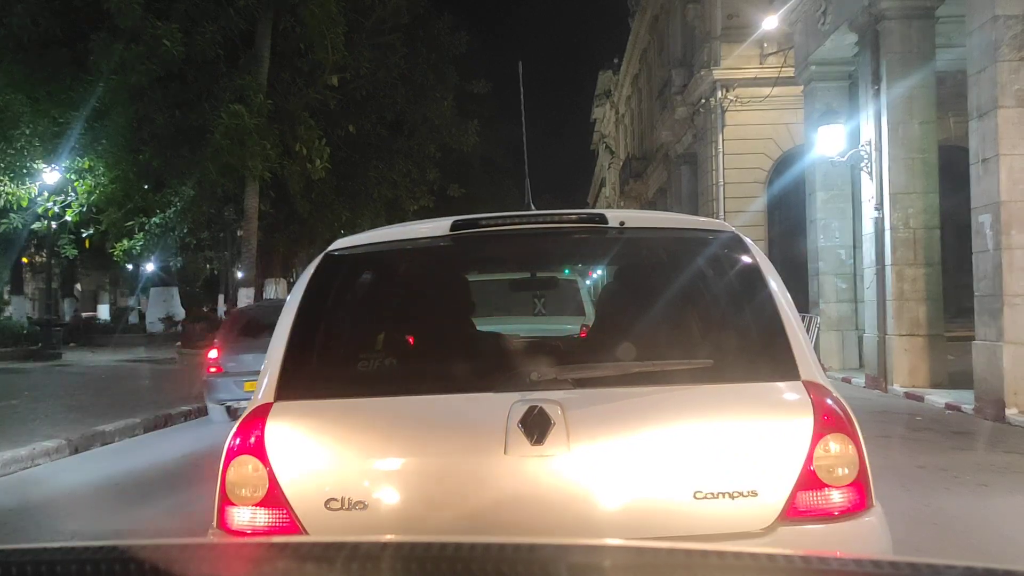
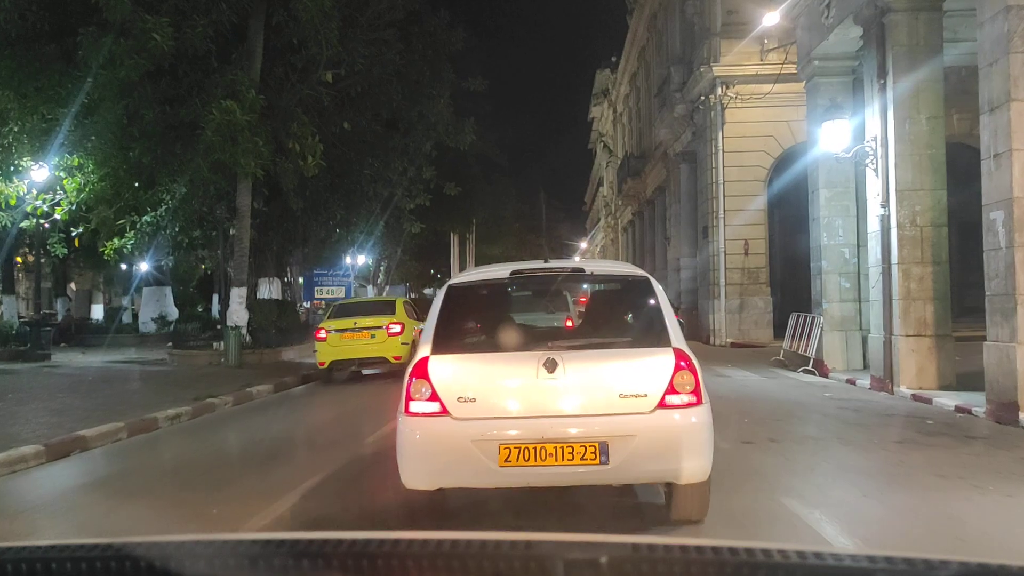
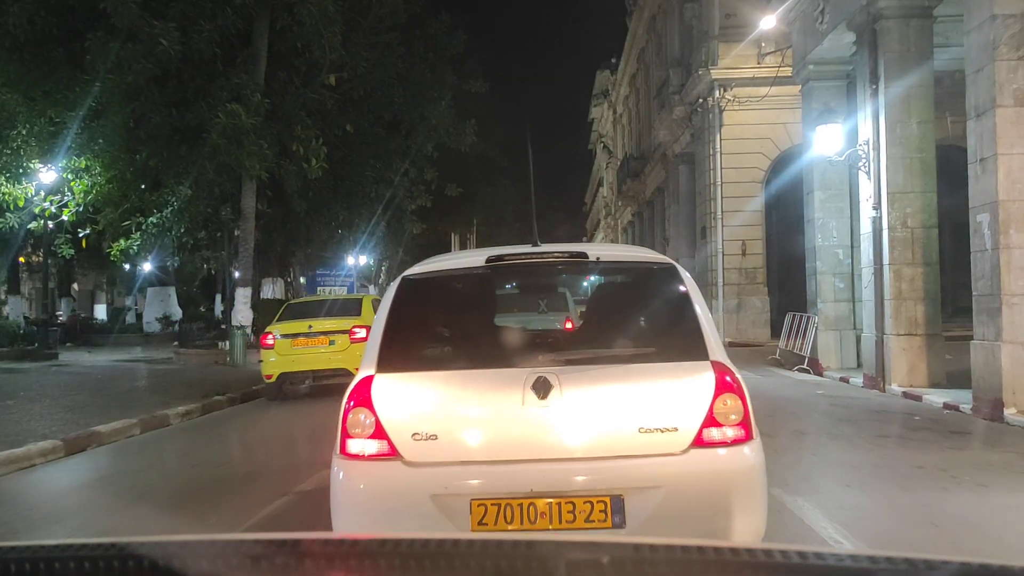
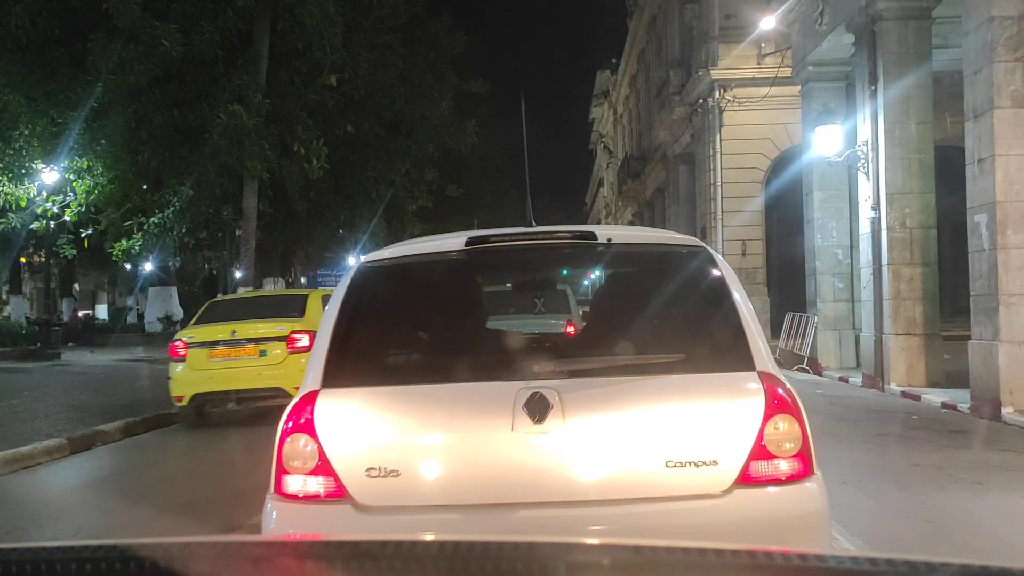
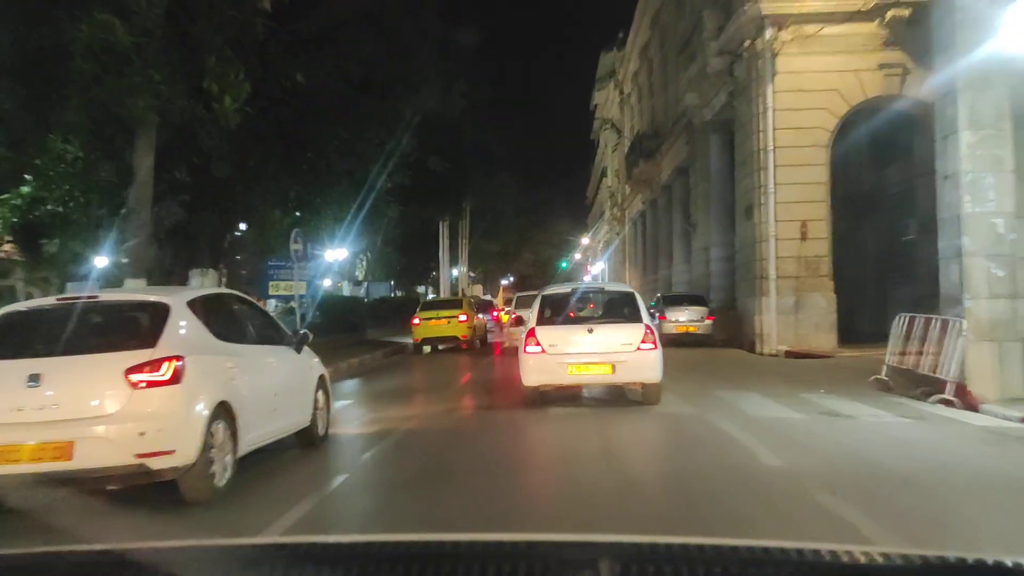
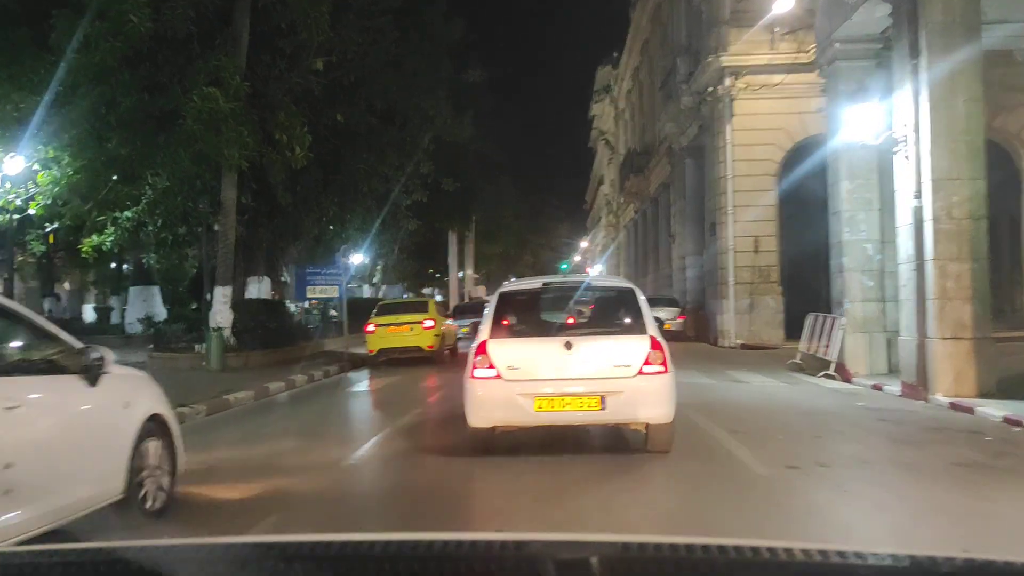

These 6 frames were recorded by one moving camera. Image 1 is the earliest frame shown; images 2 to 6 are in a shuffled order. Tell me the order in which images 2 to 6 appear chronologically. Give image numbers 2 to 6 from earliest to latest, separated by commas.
4, 3, 2, 6, 5
